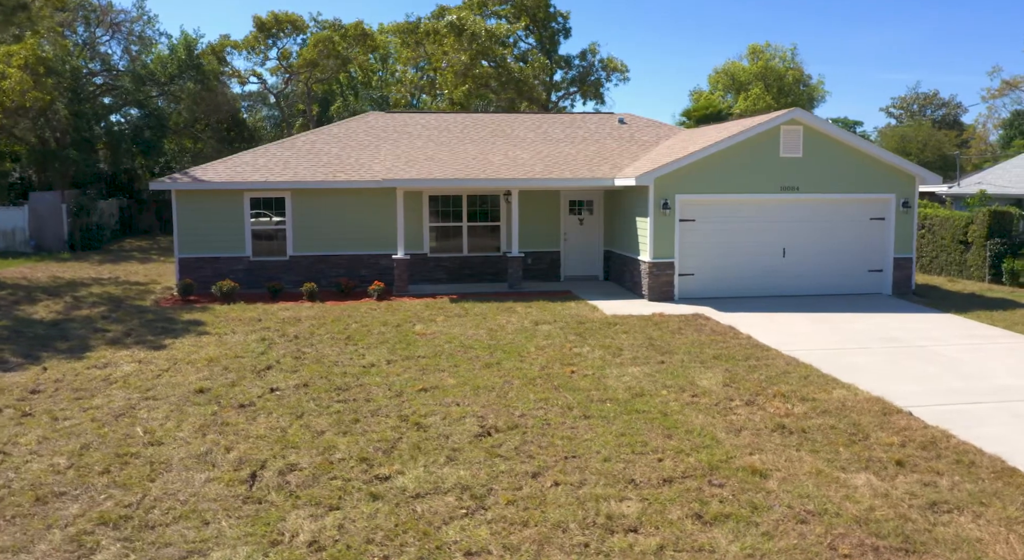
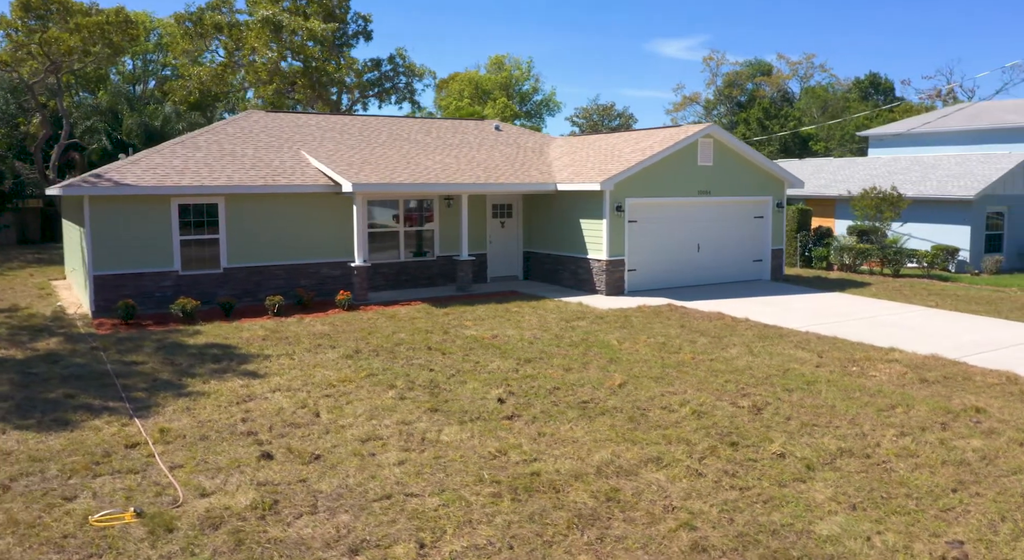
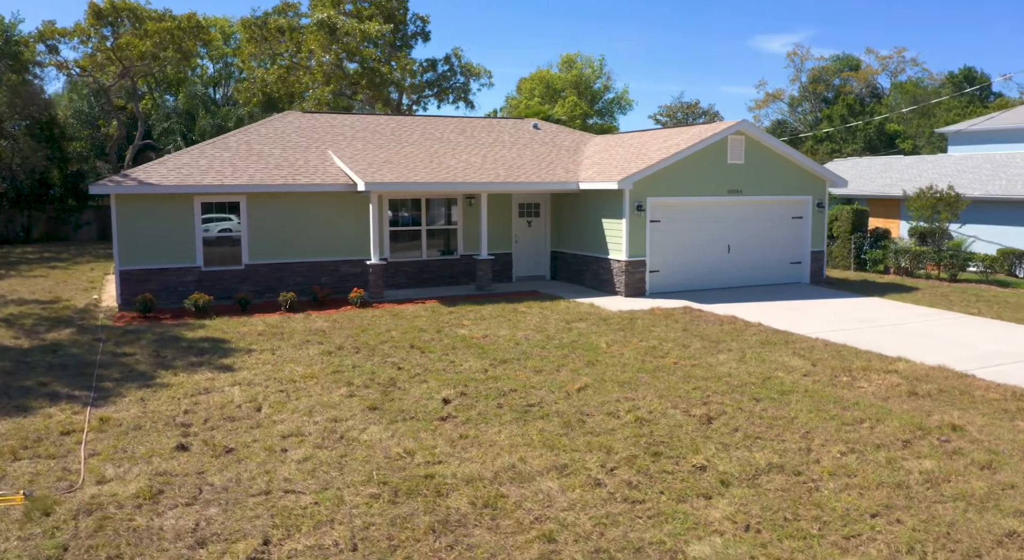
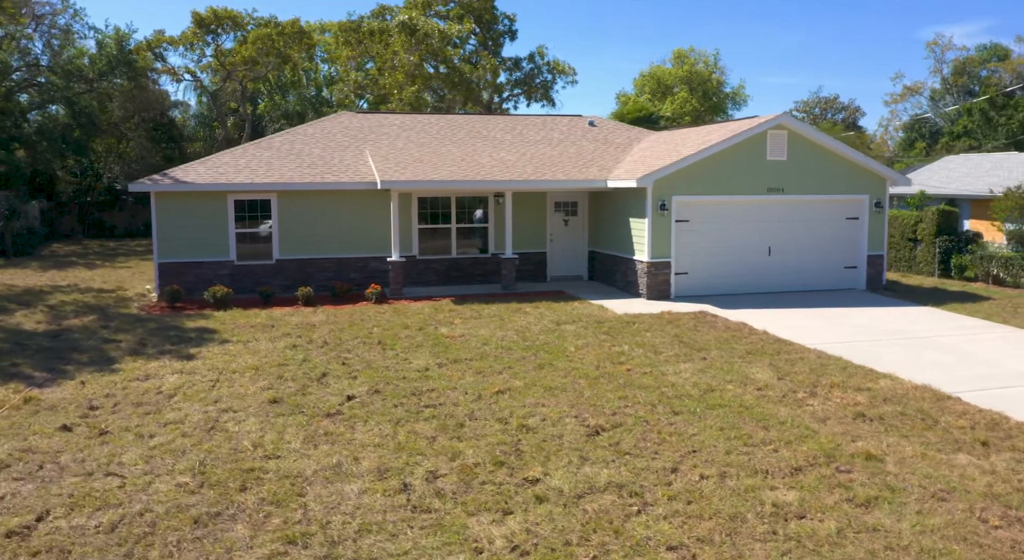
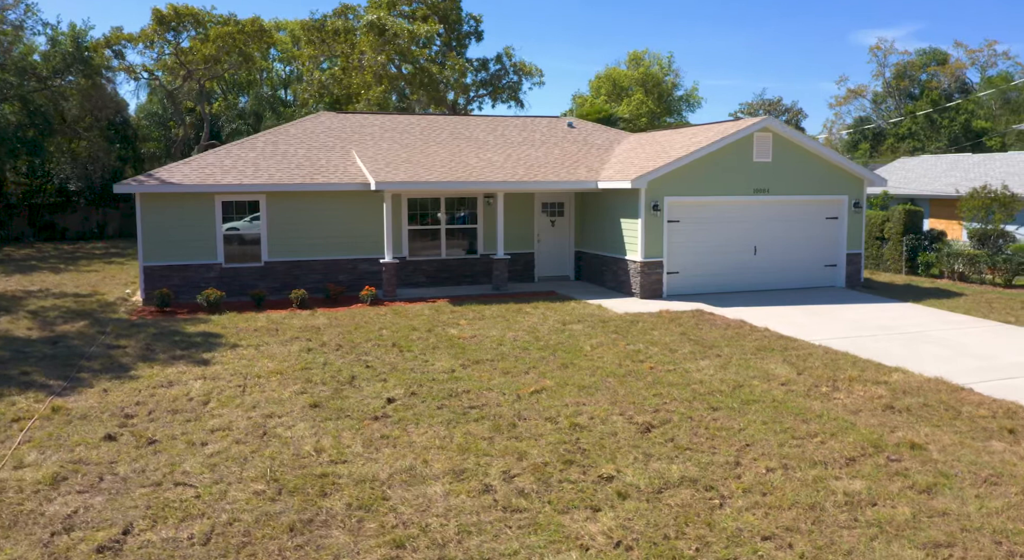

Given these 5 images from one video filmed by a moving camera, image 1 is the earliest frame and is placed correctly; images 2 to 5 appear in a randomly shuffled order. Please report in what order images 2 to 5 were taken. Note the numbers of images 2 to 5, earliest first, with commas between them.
4, 5, 3, 2
